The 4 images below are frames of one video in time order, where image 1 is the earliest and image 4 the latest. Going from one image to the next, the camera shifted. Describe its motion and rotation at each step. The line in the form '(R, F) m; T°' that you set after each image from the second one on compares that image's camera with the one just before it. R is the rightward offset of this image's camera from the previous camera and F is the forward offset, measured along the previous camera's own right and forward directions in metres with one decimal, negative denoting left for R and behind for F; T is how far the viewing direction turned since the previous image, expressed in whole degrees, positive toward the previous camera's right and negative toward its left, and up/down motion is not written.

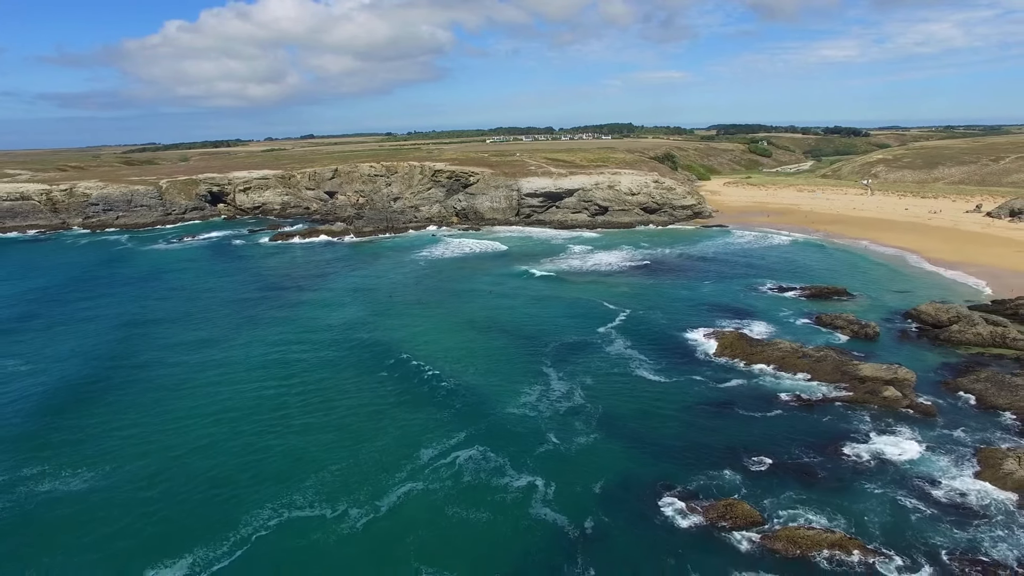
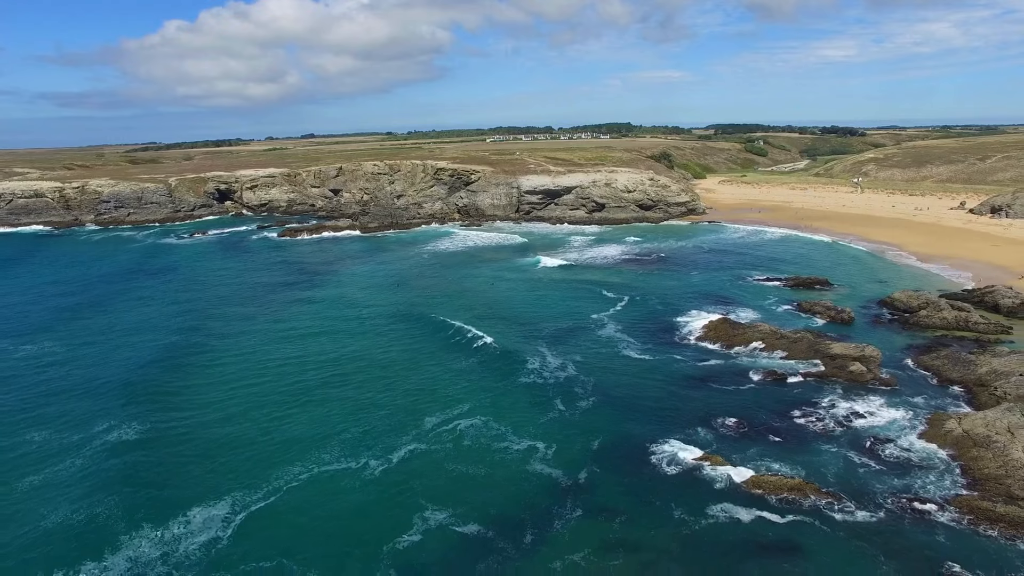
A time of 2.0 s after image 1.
(0.0, -2.5) m; 0°
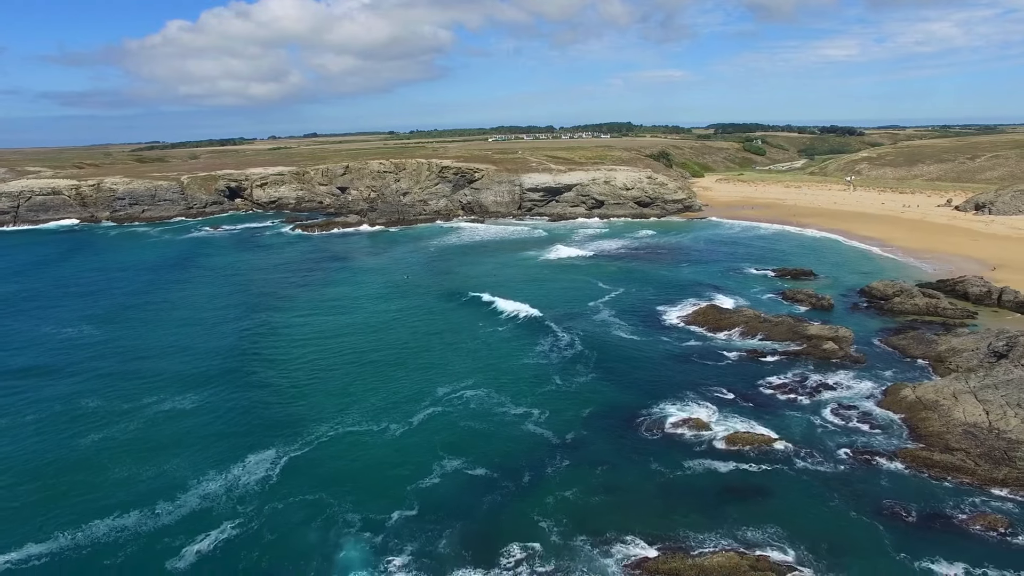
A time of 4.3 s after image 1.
(-0.1, -2.8) m; 0°
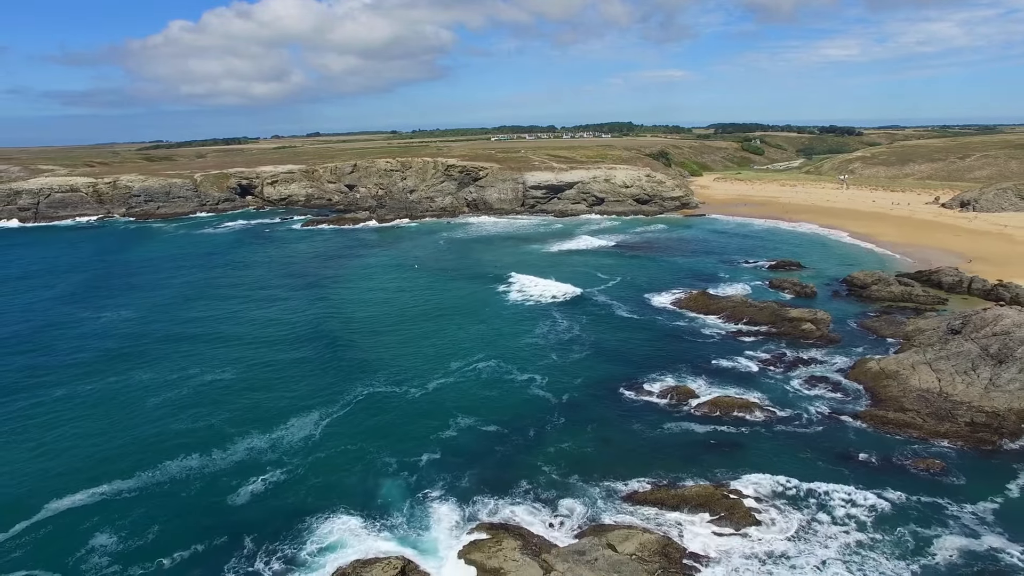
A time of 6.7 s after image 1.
(-0.3, -3.0) m; 0°
